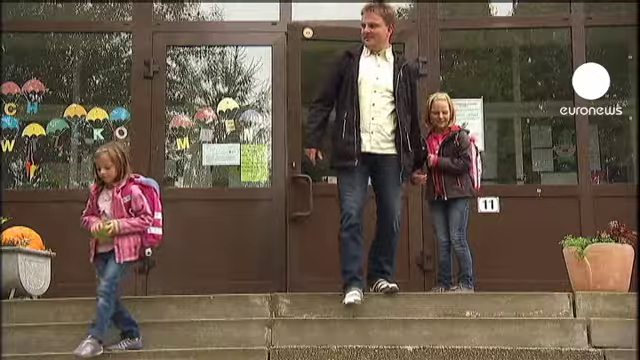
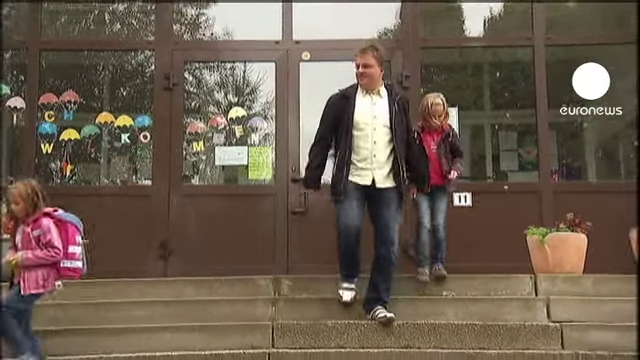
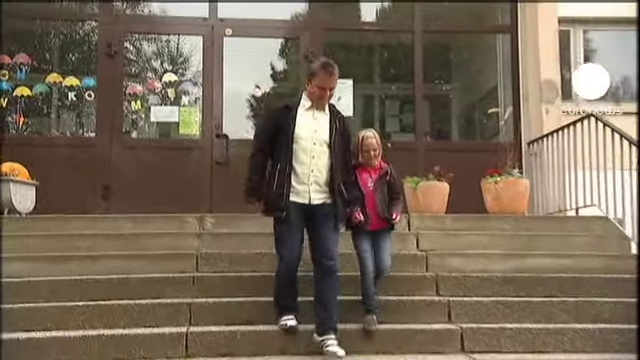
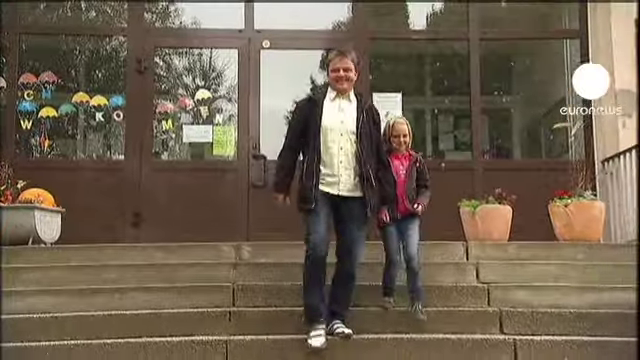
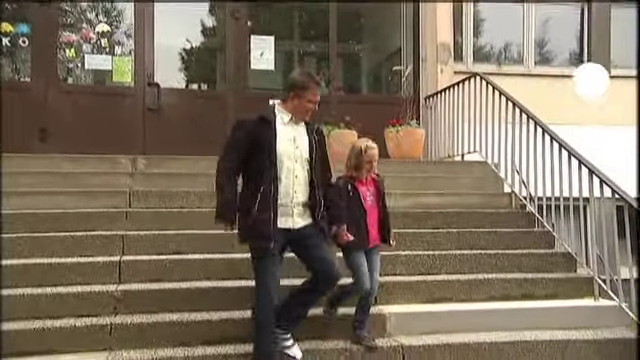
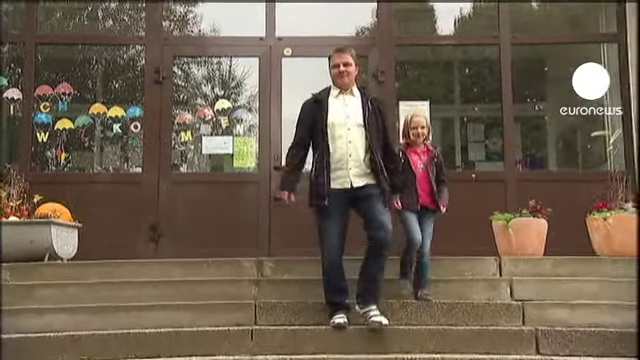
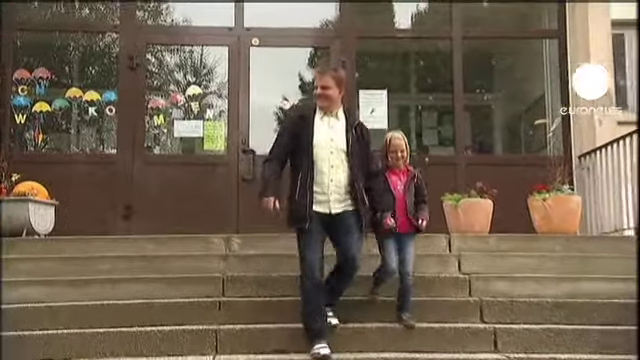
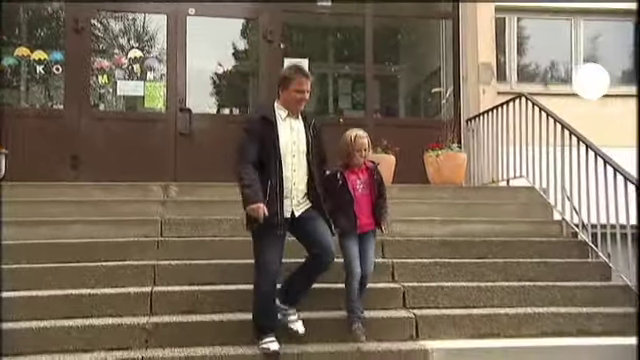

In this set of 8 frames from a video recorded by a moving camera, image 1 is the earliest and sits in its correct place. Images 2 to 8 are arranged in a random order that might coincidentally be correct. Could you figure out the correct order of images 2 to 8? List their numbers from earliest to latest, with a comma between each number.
2, 6, 4, 7, 3, 8, 5
